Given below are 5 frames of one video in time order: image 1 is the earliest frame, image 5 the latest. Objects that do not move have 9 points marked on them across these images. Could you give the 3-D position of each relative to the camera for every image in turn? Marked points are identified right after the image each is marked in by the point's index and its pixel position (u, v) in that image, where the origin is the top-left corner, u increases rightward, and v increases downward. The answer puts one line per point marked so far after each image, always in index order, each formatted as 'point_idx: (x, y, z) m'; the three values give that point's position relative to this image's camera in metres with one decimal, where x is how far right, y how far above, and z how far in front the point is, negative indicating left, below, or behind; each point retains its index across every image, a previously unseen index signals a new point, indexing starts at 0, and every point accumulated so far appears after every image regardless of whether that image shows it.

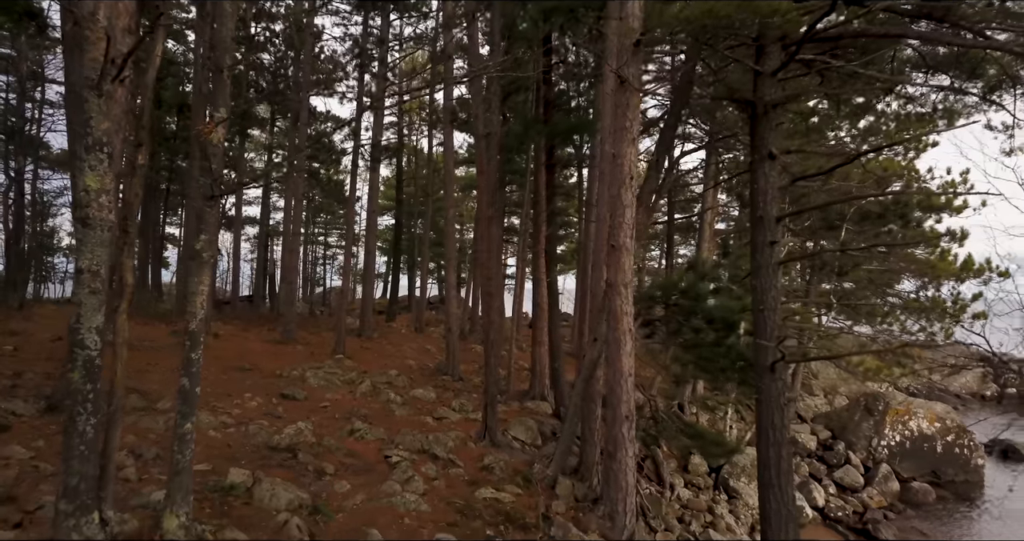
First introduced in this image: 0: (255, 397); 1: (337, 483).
0: (-3.9, -1.9, +9.5) m
1: (-1.8, -2.2, +6.4) m
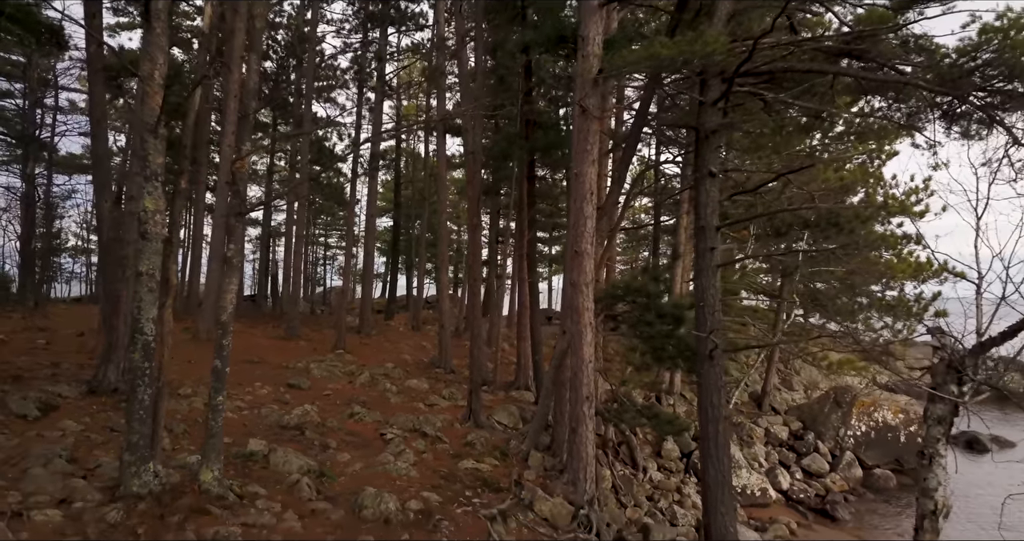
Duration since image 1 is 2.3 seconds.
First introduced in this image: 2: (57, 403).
0: (-4.2, -2.0, +10.6) m
1: (-2.1, -2.2, +7.5) m
2: (-5.5, -1.6, +7.6) m
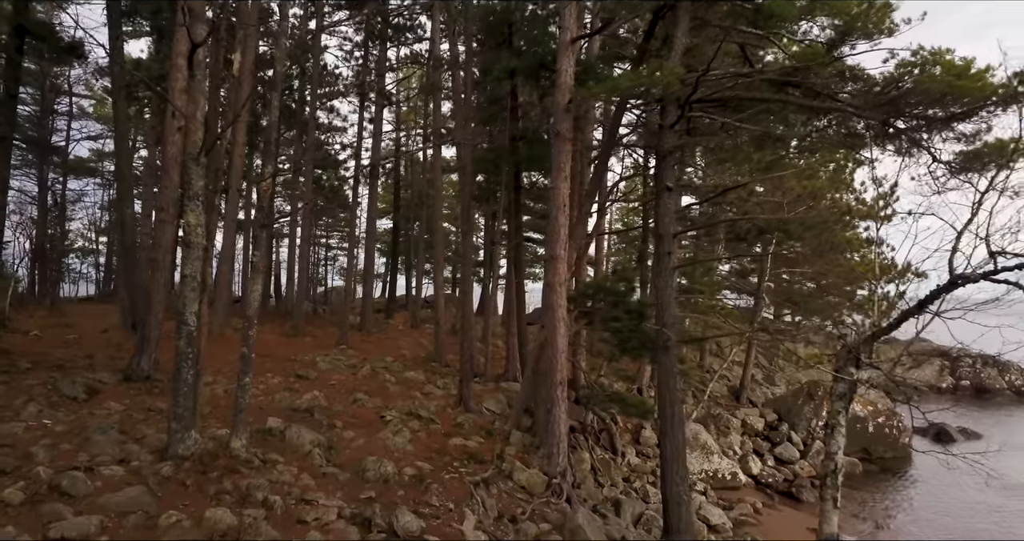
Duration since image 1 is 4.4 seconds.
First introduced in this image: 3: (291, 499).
0: (-4.4, -2.0, +11.7) m
1: (-2.3, -2.2, +8.7) m
2: (-5.7, -1.6, +8.7) m
3: (-2.1, -2.2, +6.0) m
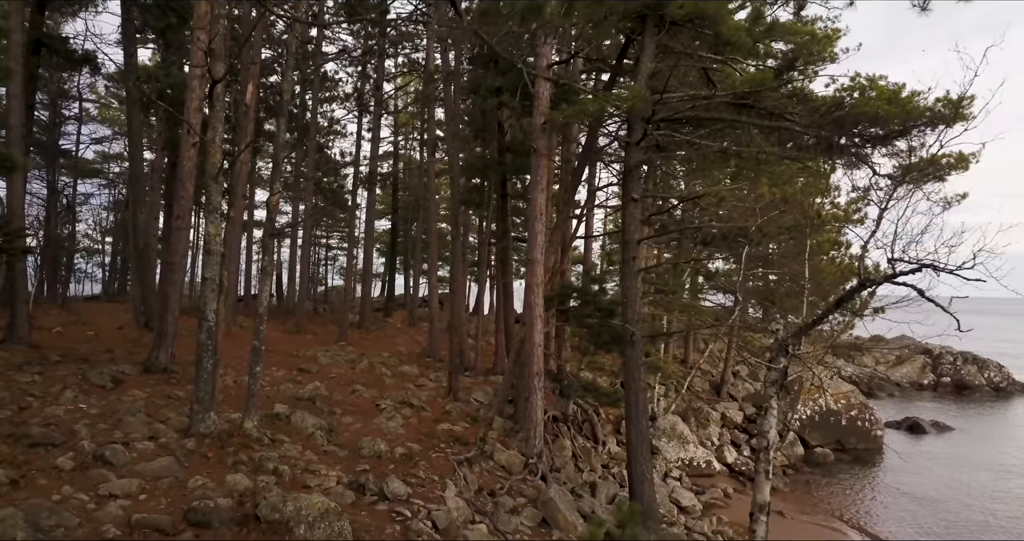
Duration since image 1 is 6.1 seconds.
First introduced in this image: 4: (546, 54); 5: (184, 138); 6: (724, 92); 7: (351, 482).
0: (-4.7, -2.0, +12.7) m
1: (-2.6, -2.3, +9.6) m
2: (-6.0, -1.7, +9.7) m
3: (-2.4, -2.2, +7.0) m
4: (+0.6, +3.6, +10.5) m
5: (-5.2, +2.1, +9.9) m
6: (+3.4, +2.9, +10.0) m
7: (-1.8, -2.4, +7.0) m
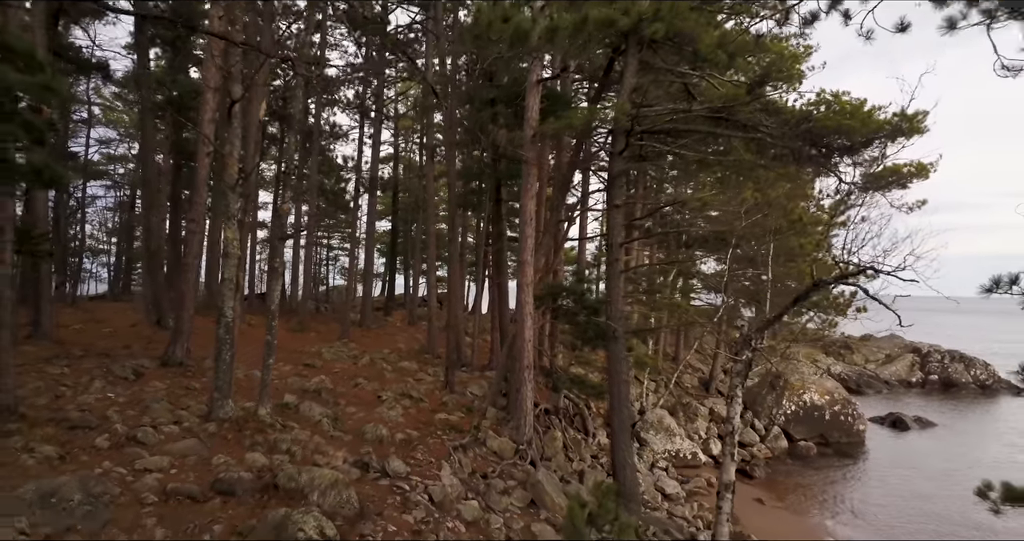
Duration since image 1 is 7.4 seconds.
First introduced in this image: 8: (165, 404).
0: (-4.9, -2.0, +13.5) m
1: (-2.7, -2.3, +10.4) m
2: (-6.2, -1.7, +10.4) m
3: (-2.6, -2.3, +7.8) m
4: (+0.4, +3.6, +11.2) m
5: (-5.4, +2.1, +10.7) m
6: (+3.3, +2.9, +10.7) m
7: (-1.9, -2.4, +7.8) m
8: (-4.7, -1.8, +8.4) m
